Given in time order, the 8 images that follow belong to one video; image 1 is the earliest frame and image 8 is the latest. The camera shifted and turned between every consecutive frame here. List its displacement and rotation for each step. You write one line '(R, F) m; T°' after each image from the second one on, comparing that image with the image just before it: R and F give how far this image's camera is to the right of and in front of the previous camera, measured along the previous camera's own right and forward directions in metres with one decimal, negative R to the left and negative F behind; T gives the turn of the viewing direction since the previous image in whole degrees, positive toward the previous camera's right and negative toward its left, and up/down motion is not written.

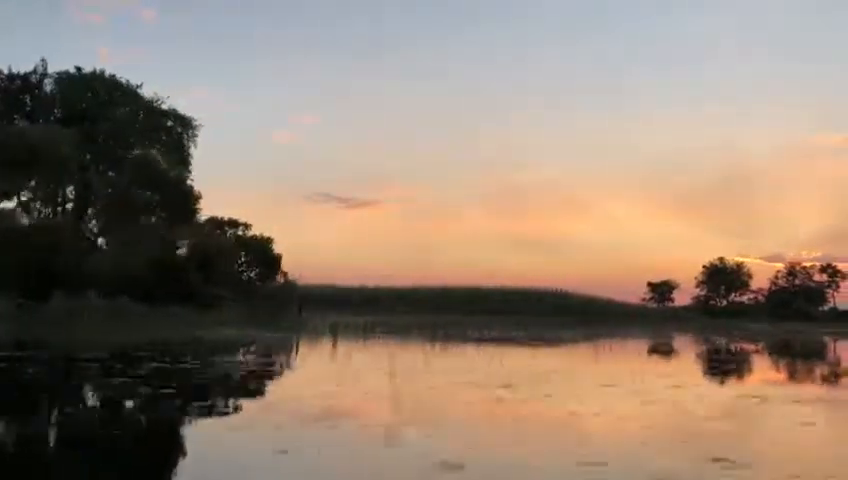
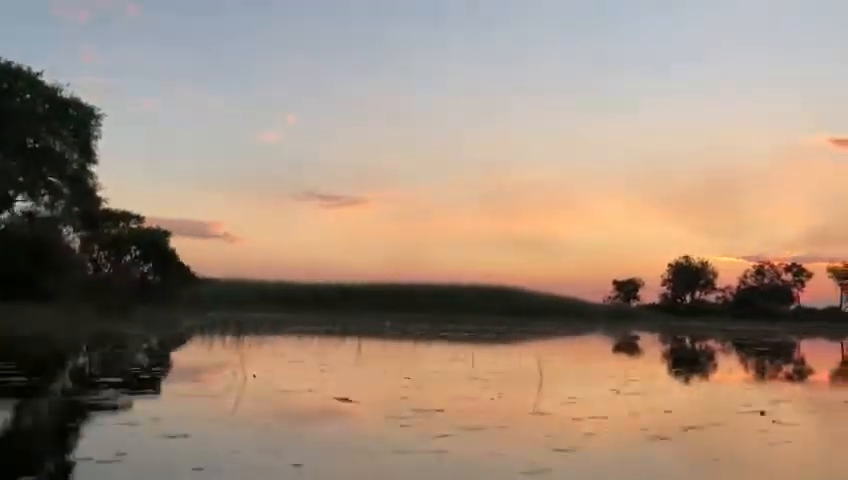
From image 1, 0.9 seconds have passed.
(+1.0, 0.0) m; +1°
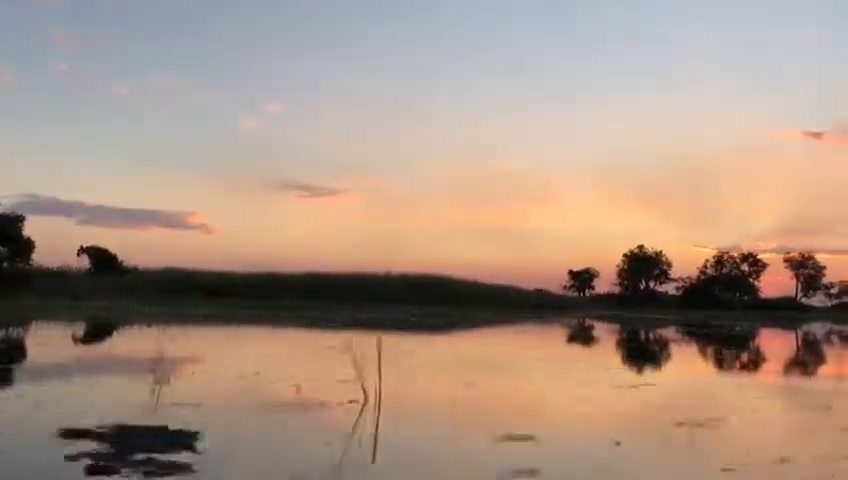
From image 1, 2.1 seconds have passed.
(+1.2, +0.3) m; +2°
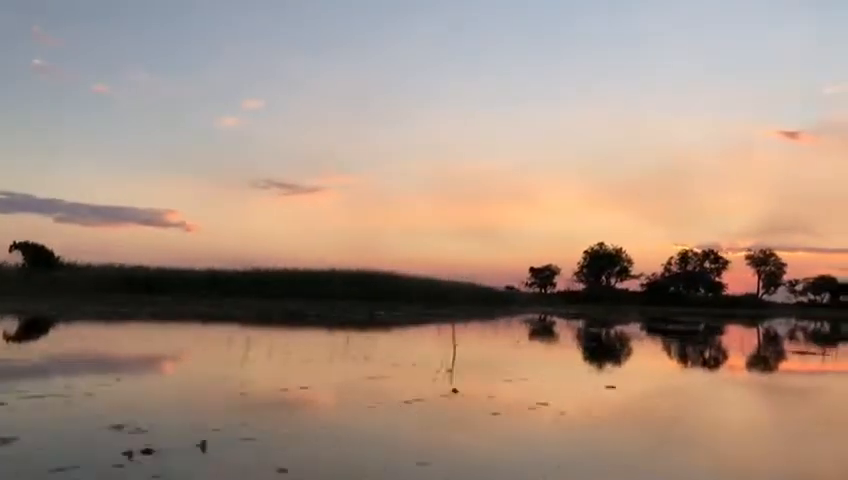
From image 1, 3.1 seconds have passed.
(+1.0, +0.3) m; +2°
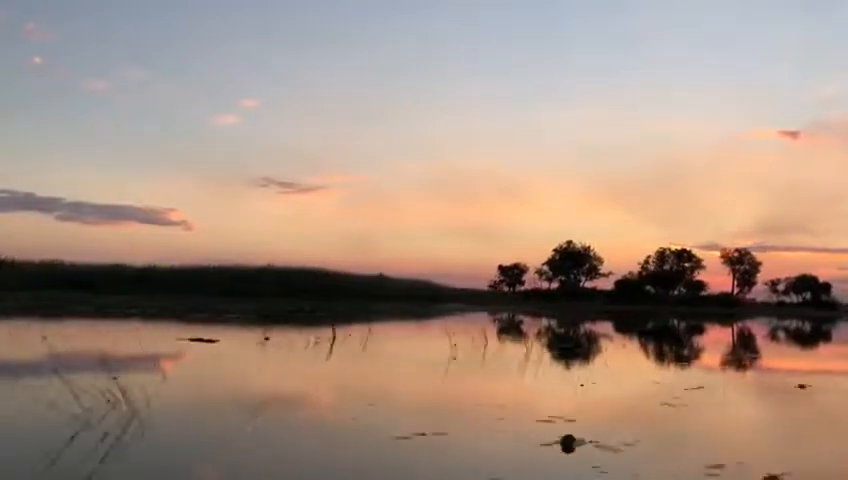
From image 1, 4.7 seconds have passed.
(+1.7, +0.3) m; 0°
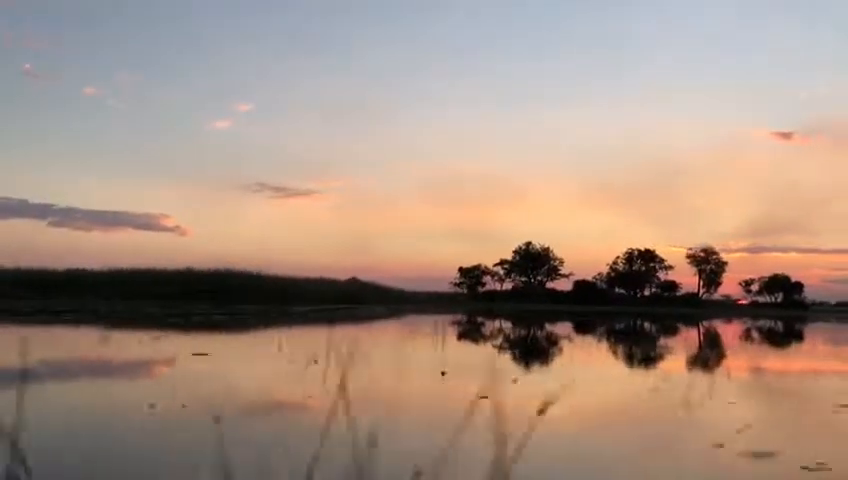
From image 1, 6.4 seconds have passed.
(+1.7, +0.3) m; +1°
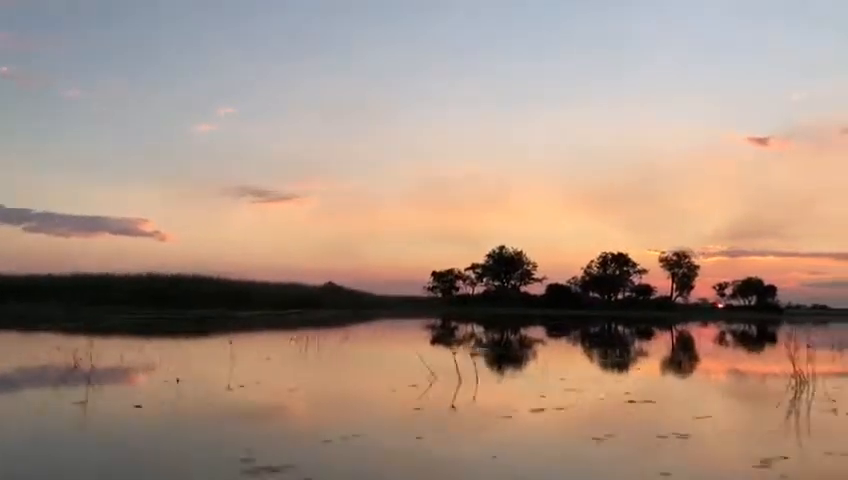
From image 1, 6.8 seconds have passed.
(+0.4, 0.0) m; +1°
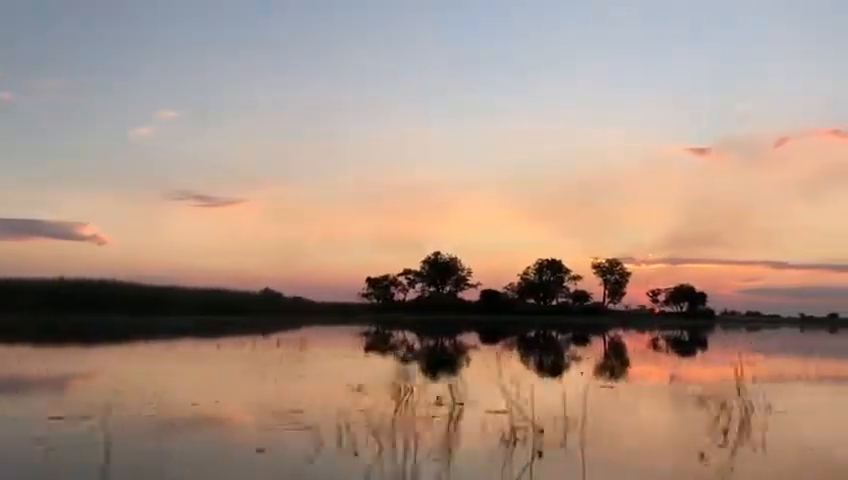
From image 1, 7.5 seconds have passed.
(+0.6, -0.1) m; +4°
